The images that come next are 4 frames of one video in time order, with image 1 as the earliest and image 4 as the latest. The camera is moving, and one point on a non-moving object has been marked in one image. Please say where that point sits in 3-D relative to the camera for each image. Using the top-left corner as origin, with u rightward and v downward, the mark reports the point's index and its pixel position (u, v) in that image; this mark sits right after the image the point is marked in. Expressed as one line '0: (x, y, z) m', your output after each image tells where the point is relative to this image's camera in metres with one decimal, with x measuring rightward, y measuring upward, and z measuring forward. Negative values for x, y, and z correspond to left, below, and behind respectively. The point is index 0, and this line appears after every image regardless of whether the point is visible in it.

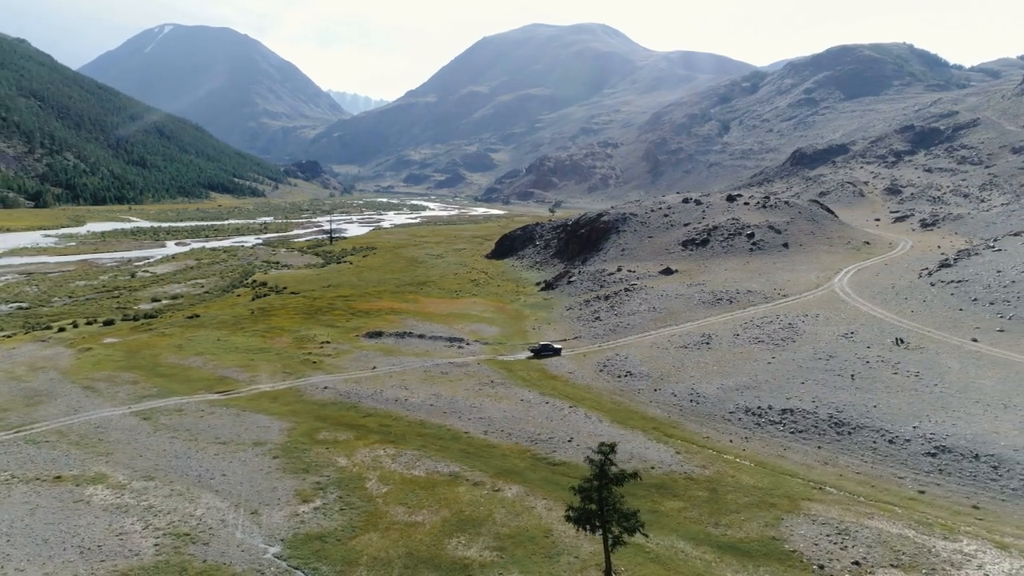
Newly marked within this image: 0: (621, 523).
0: (+3.5, -7.7, +18.7) m
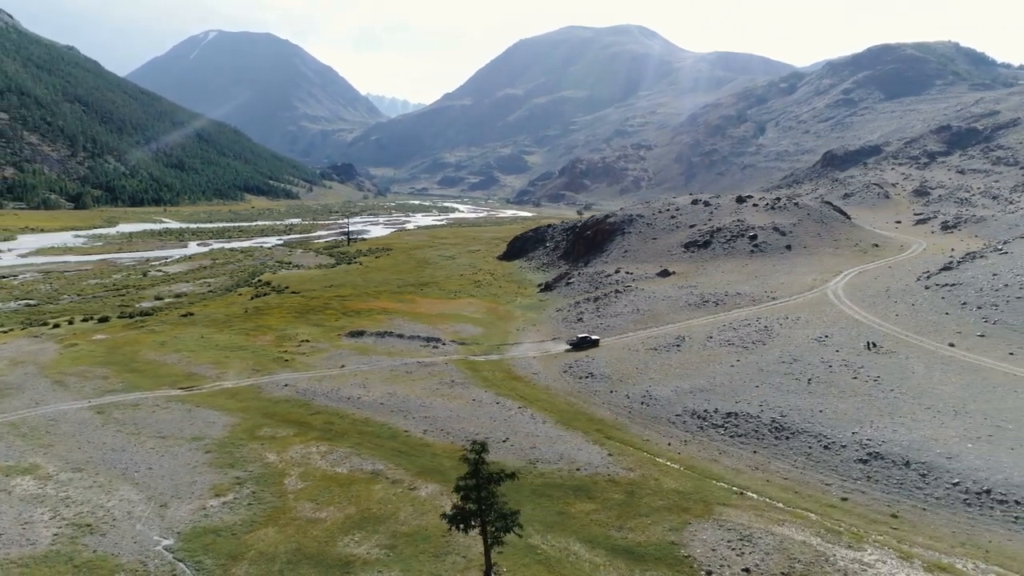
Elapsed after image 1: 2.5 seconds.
0: (-0.5, -7.6, +18.5) m
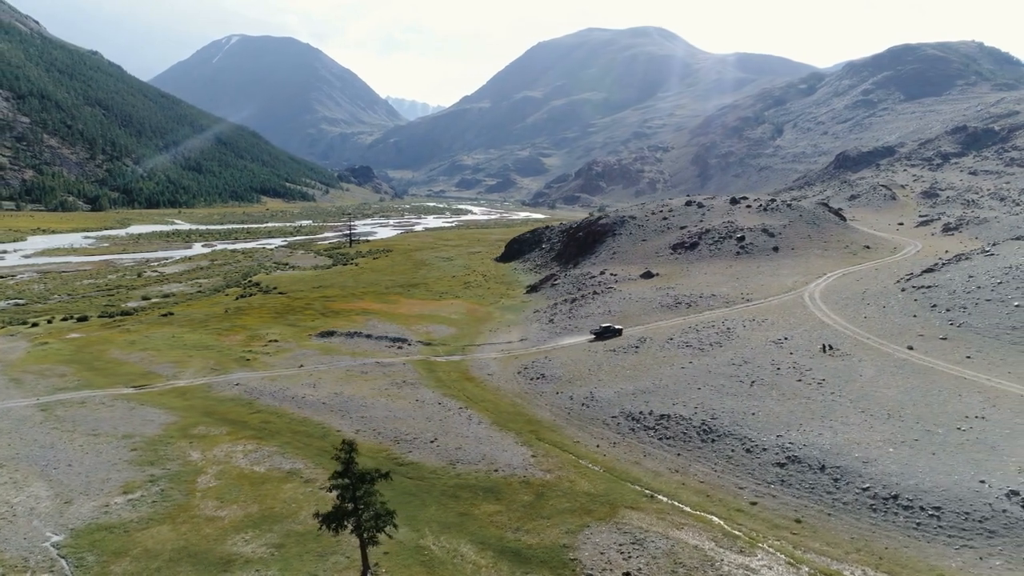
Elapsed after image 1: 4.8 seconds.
0: (-4.6, -7.5, +18.4) m
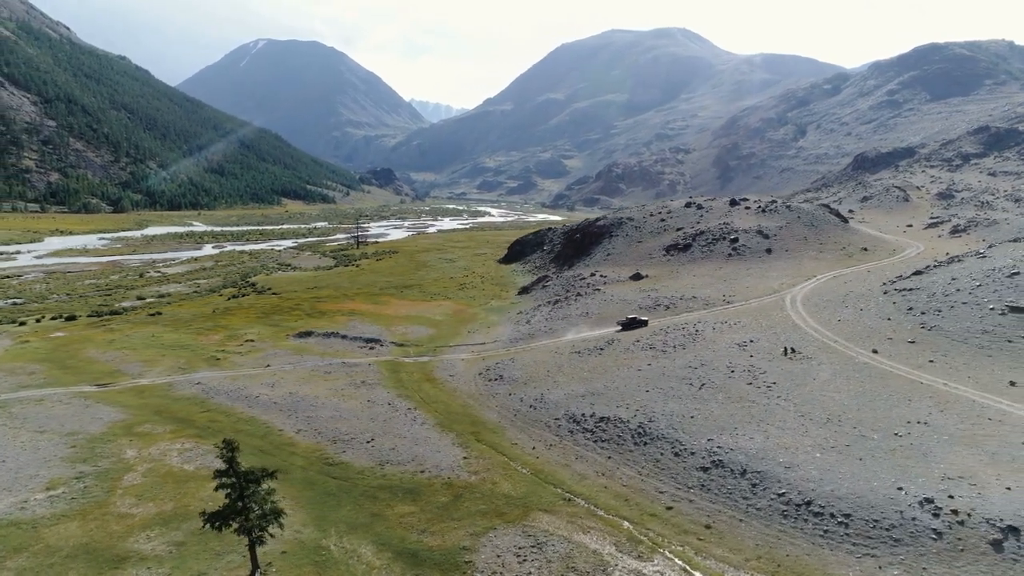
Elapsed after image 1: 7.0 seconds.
0: (-8.2, -7.5, +18.4) m
